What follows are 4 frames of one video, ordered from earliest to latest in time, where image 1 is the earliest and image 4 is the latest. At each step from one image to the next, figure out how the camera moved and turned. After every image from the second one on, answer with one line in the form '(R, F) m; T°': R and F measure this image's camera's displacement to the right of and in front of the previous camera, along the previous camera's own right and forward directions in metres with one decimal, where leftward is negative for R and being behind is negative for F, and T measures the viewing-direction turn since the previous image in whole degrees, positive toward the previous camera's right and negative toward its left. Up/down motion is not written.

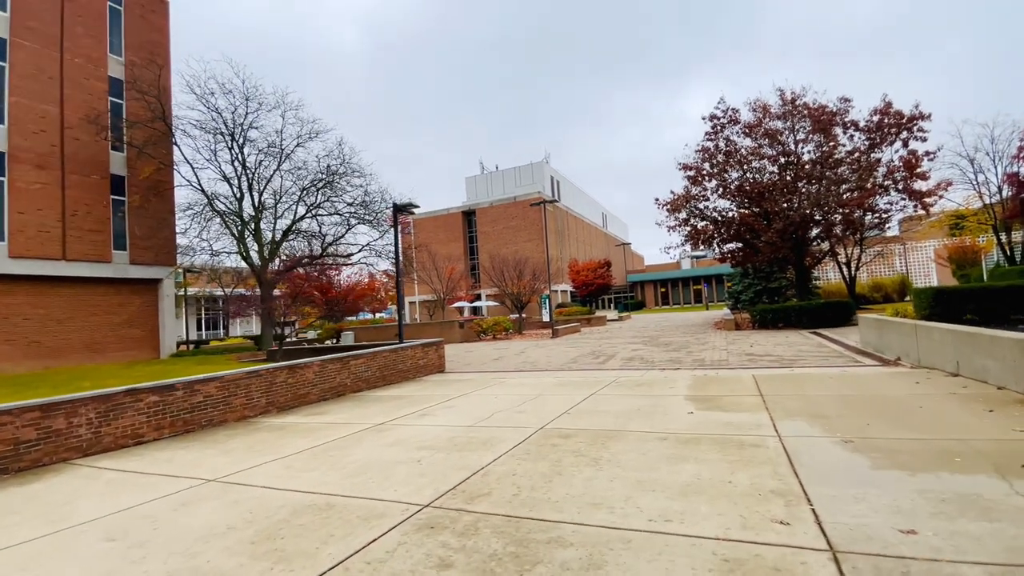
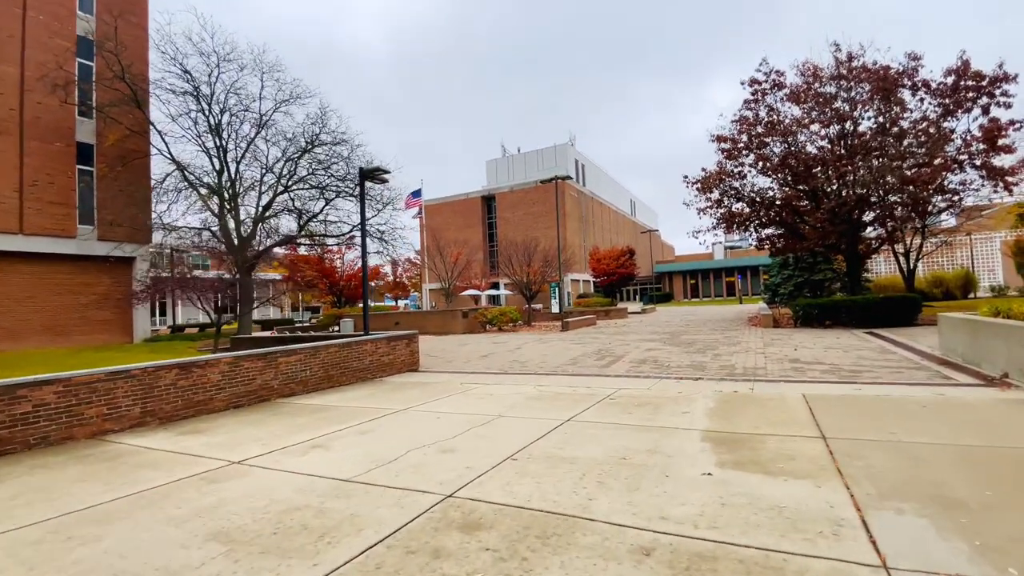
(+1.1, +2.6) m; -3°
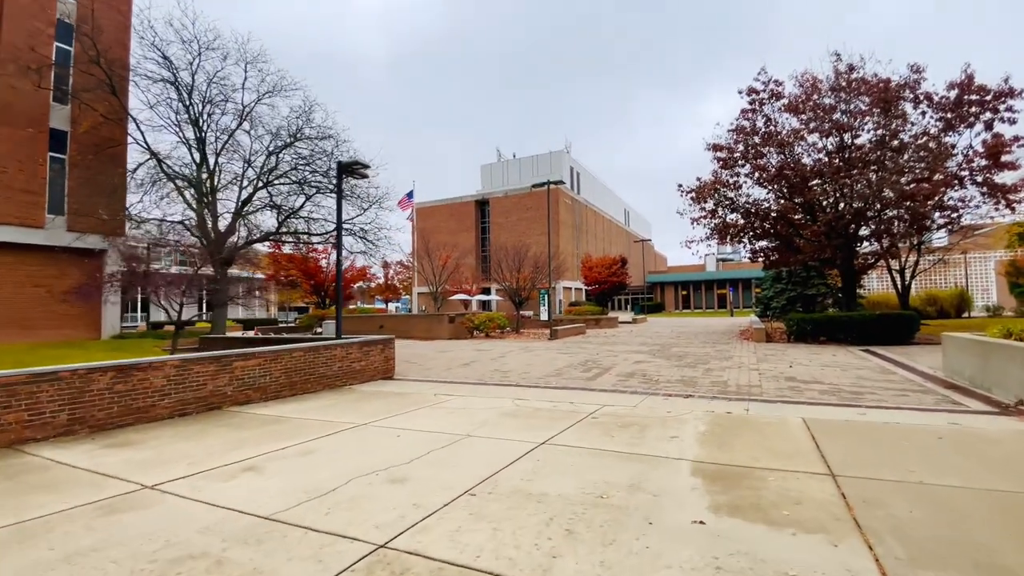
(+0.2, +0.7) m; +1°
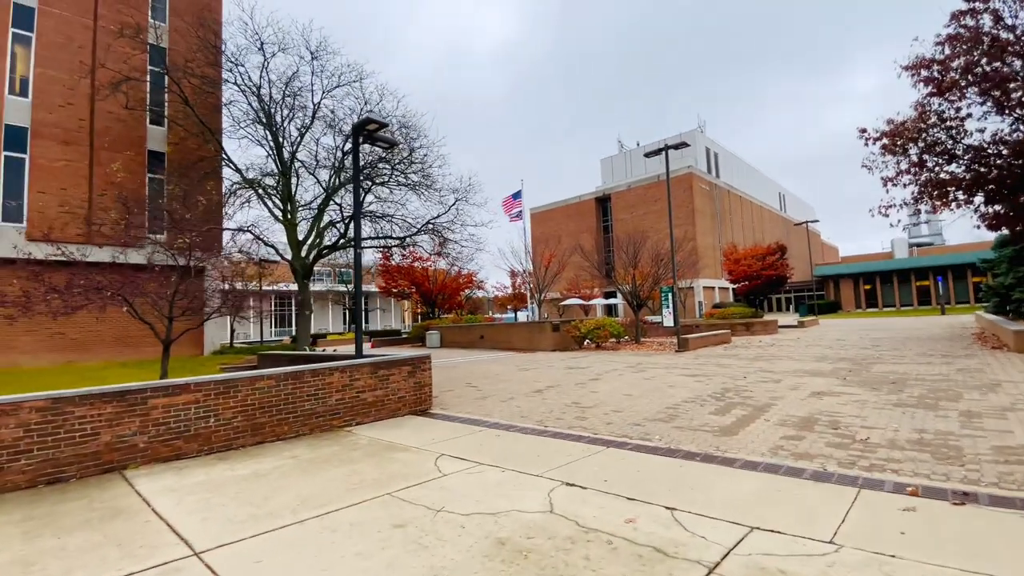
(+0.9, +4.1) m; -16°
